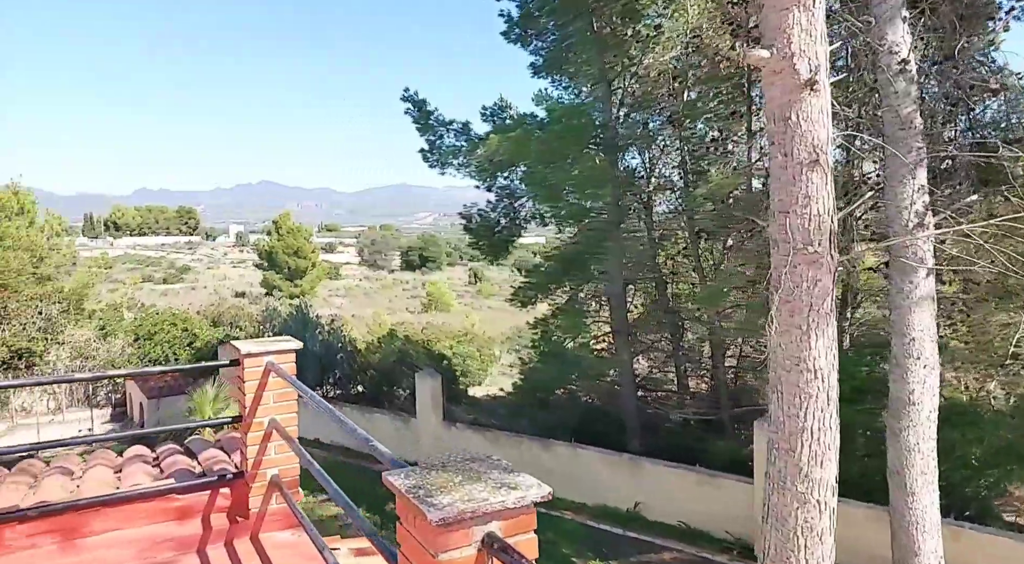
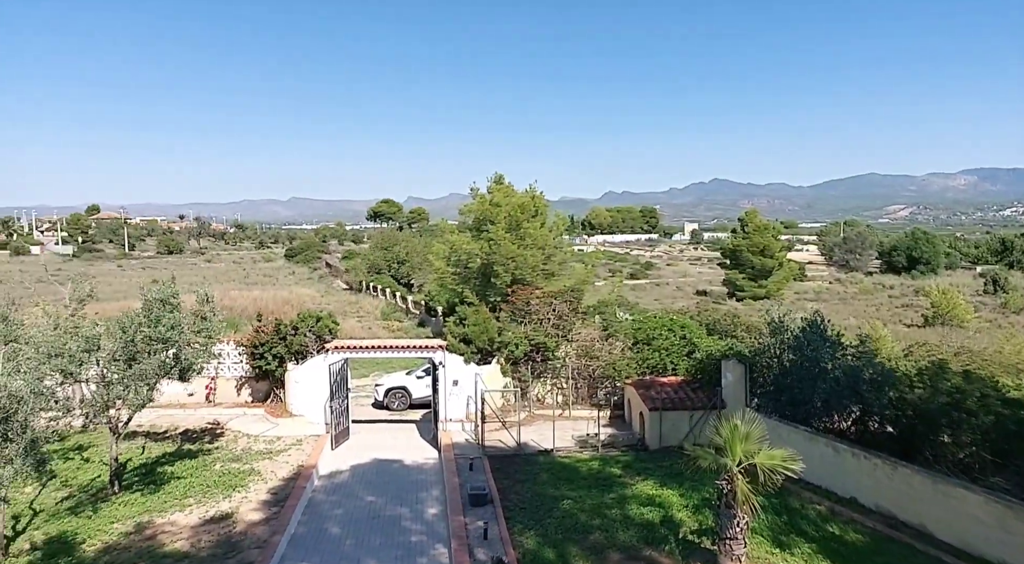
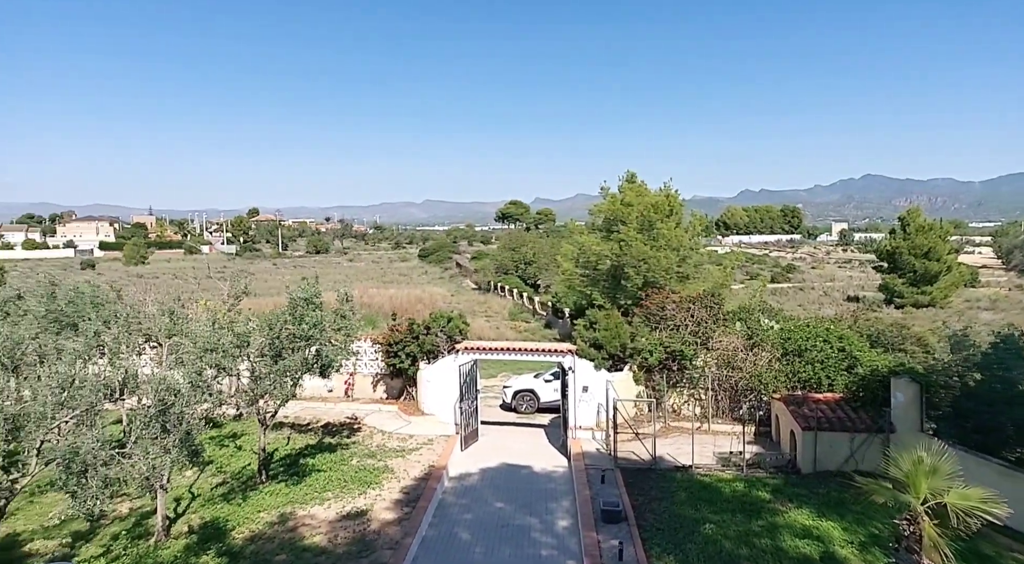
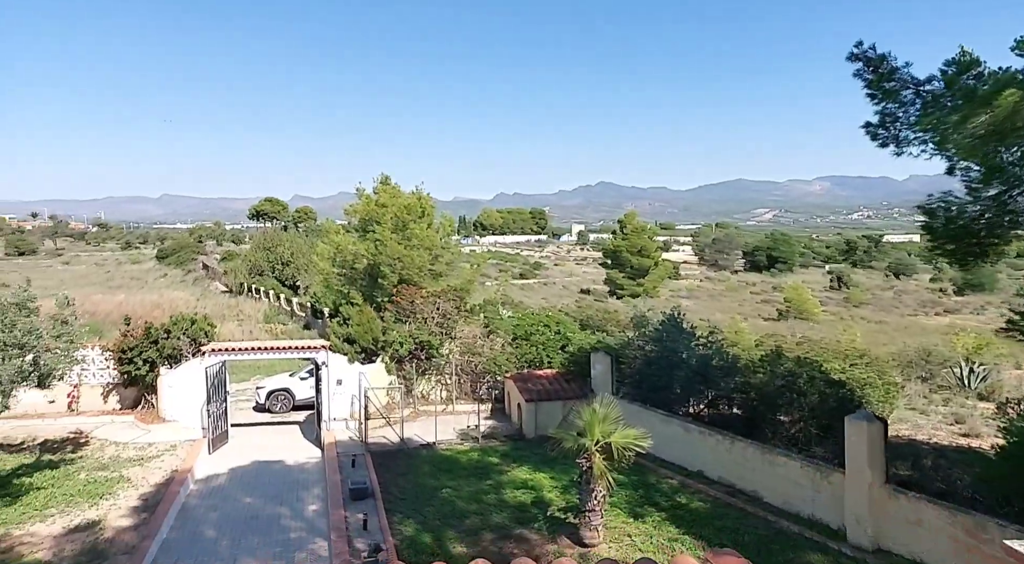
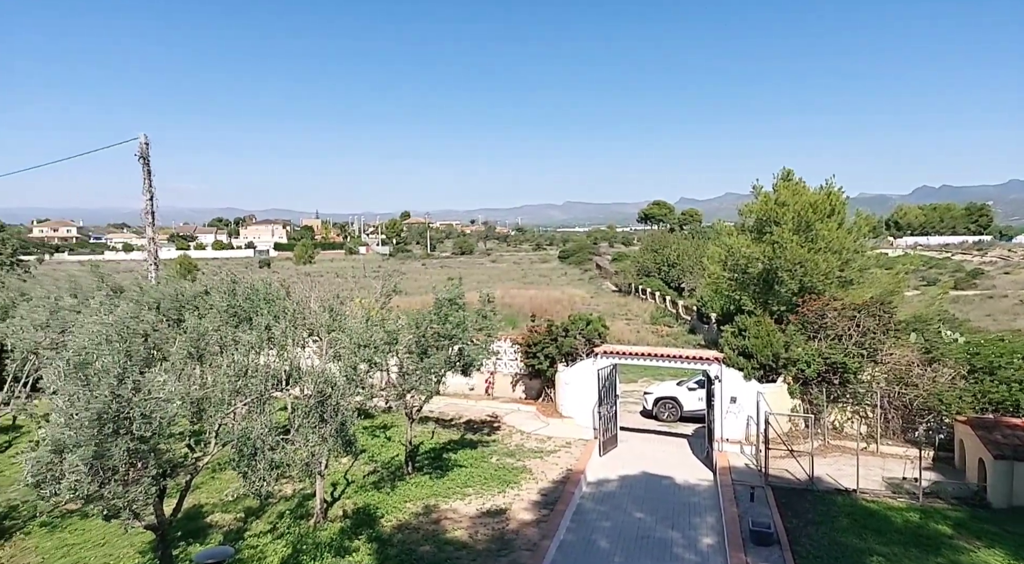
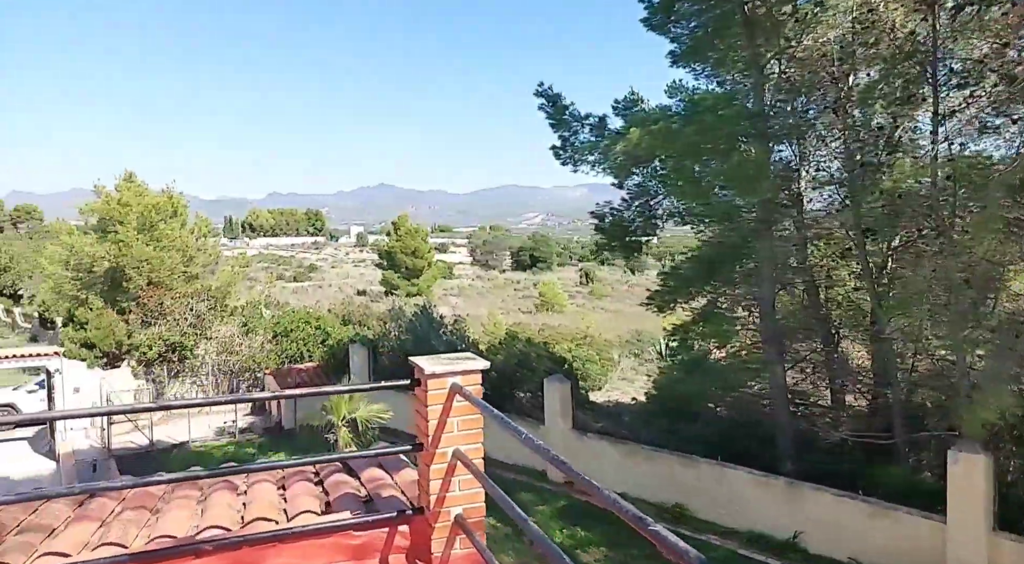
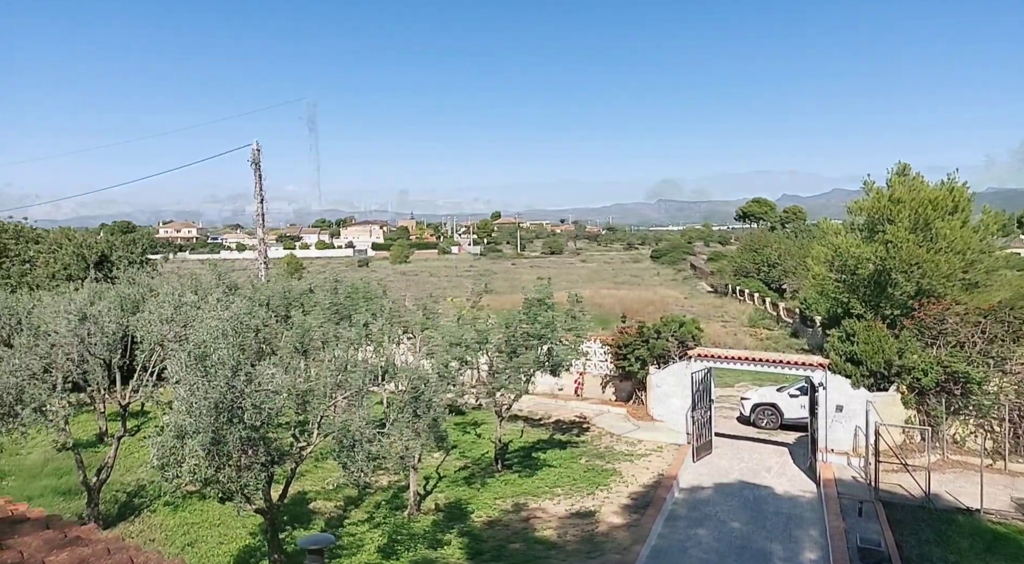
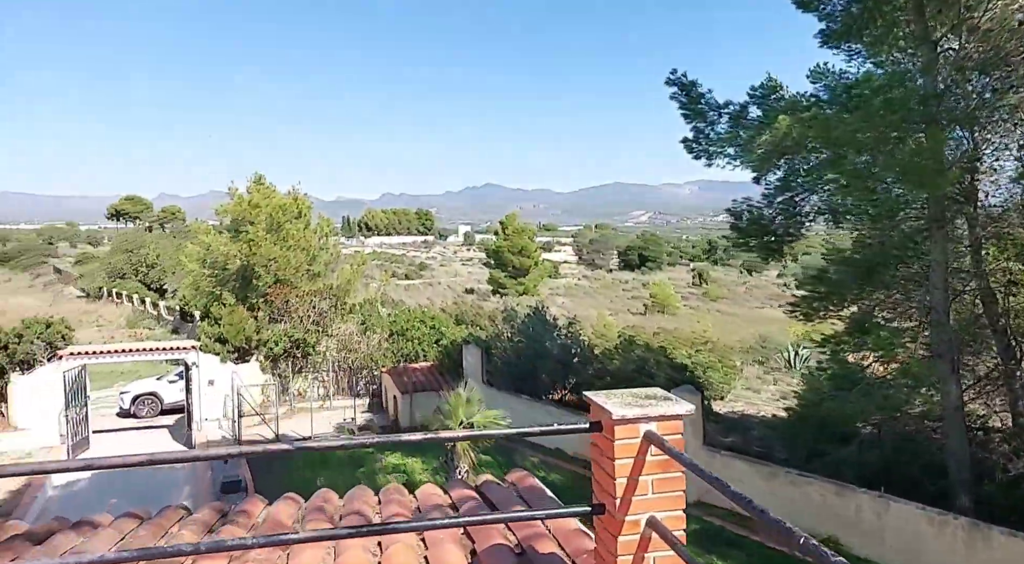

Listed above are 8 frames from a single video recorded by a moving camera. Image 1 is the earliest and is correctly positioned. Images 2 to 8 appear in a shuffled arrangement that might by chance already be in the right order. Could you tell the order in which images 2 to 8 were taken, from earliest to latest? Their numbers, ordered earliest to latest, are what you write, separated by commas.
6, 8, 4, 2, 3, 5, 7
